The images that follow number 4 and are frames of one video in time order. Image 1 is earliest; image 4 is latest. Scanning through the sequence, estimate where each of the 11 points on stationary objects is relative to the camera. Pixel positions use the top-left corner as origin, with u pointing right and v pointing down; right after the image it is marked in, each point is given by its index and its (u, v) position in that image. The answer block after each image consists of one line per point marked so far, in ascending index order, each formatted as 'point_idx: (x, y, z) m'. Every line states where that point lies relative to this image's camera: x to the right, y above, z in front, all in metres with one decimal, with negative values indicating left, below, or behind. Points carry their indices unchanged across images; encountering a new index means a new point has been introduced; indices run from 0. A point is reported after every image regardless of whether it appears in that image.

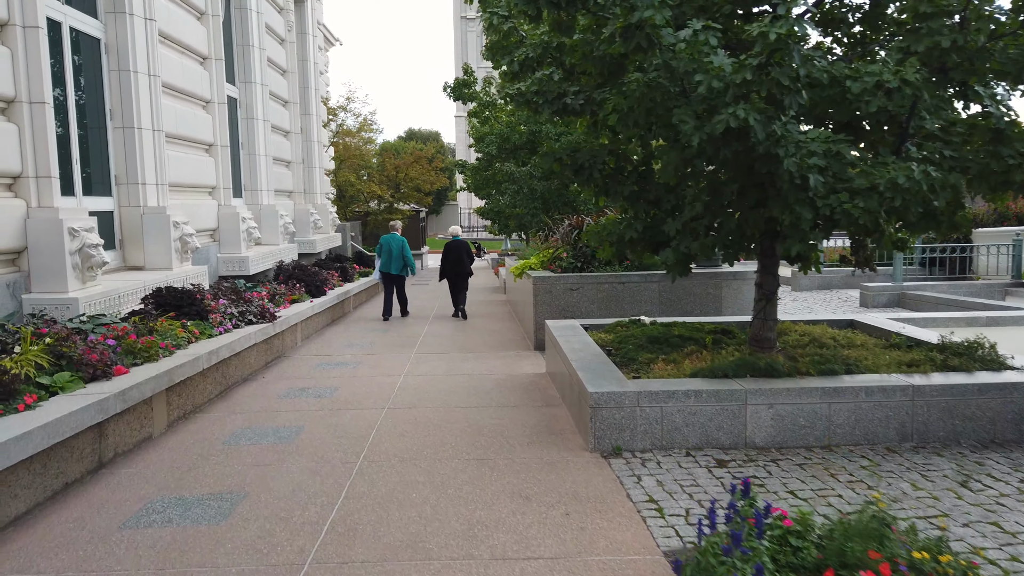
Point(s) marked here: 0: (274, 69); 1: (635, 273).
0: (-5.8, +5.4, +18.3) m
1: (+1.8, +0.2, +10.9) m
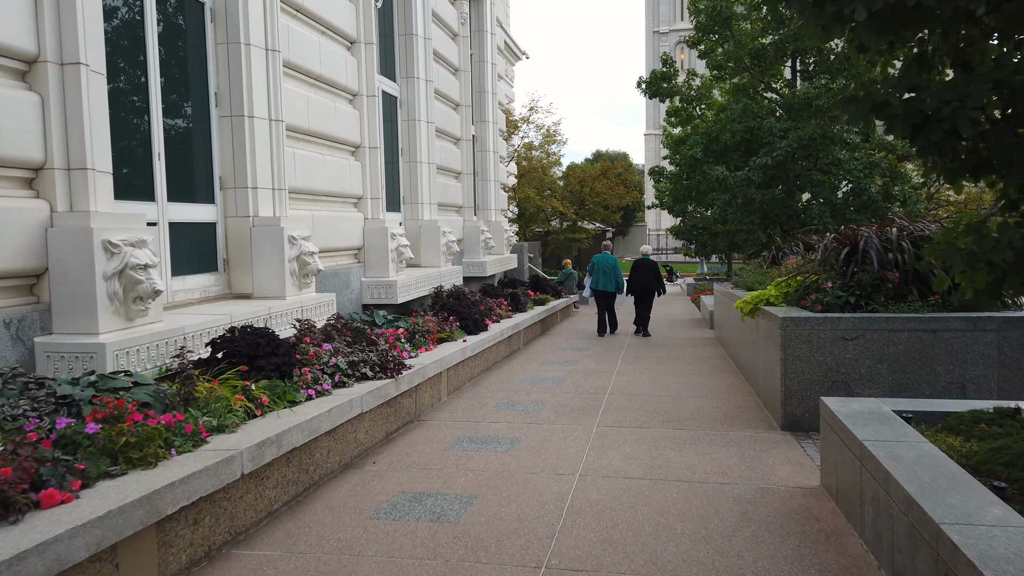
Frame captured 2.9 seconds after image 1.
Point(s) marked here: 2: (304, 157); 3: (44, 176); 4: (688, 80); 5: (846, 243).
0: (-1.4, +4.7, +16.0) m
1: (+4.0, -0.2, +6.8) m
2: (-2.6, +1.6, +9.4) m
3: (-3.5, +0.8, +5.5) m
4: (+4.6, +5.4, +19.4) m
5: (+3.5, +0.5, +7.9) m
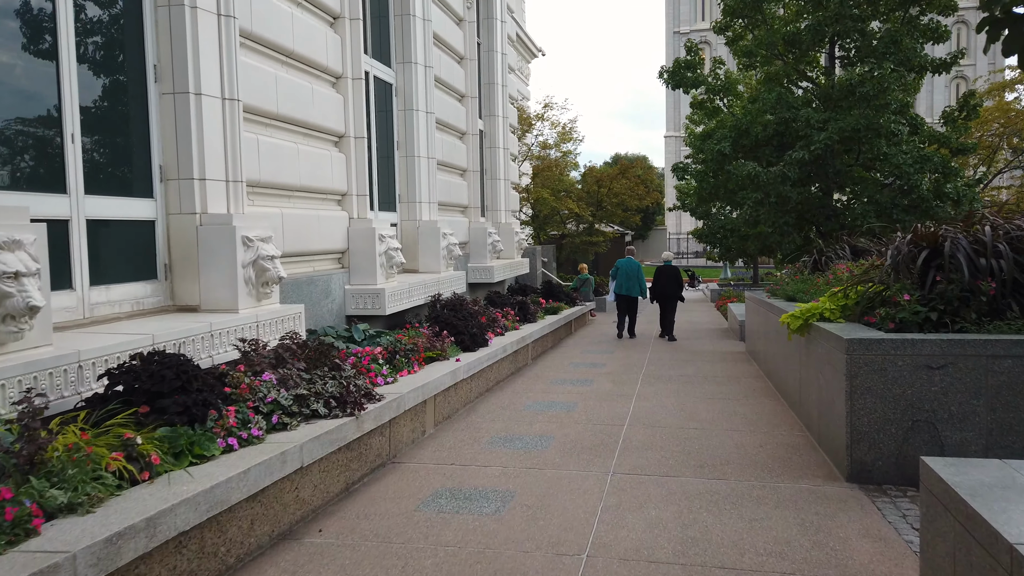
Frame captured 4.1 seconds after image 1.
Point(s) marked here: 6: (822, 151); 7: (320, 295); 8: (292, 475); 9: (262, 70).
0: (-1.3, +4.6, +14.6) m
1: (+4.0, -0.3, +5.3) m
2: (-2.6, +1.5, +8.0) m
3: (-3.5, +0.7, +4.2) m
4: (+4.8, +5.2, +17.9) m
5: (+3.5, +0.4, +6.4) m
6: (+5.8, +2.6, +14.0) m
7: (-2.3, -0.1, +8.8) m
8: (-1.3, -1.1, +4.5) m
9: (-2.6, +2.3, +7.8) m
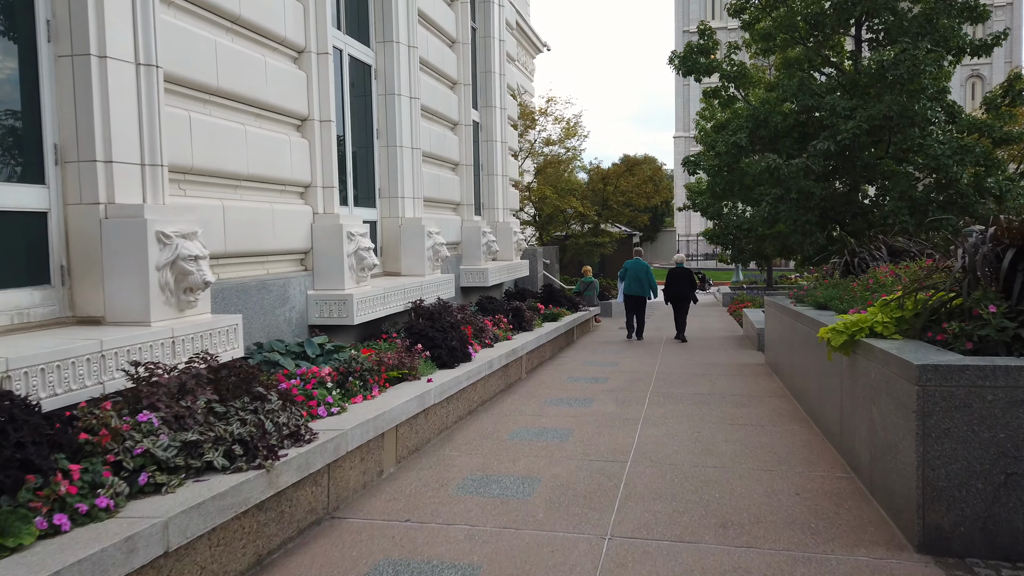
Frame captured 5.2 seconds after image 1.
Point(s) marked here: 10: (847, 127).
0: (-1.3, +4.5, +13.3) m
1: (+3.8, -0.4, +3.9) m
2: (-2.7, +1.5, +6.8) m
3: (-3.7, +0.7, +3.0) m
4: (+4.8, +5.1, +16.6) m
5: (+3.3, +0.3, +5.0) m
6: (+5.7, +2.5, +12.7) m
7: (-2.4, -0.1, +7.6) m
8: (-1.5, -1.2, +3.2) m
9: (-2.8, +2.2, +6.6) m
10: (+5.6, +2.7, +12.4) m
